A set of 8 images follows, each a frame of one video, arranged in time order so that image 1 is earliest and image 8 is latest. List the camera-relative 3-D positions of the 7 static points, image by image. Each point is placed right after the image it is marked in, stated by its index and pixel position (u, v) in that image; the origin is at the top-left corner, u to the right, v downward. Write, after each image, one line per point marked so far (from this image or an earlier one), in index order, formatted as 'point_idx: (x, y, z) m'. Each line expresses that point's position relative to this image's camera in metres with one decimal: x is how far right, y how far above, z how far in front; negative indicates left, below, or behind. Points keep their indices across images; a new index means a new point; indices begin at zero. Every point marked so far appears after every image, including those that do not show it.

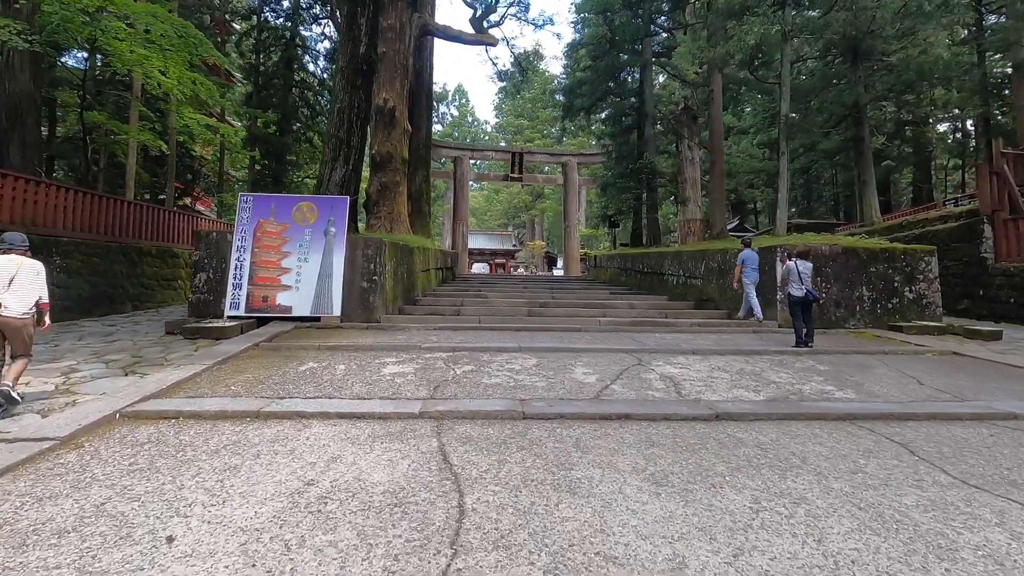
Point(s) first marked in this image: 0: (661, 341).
0: (+1.5, -0.6, +5.6) m
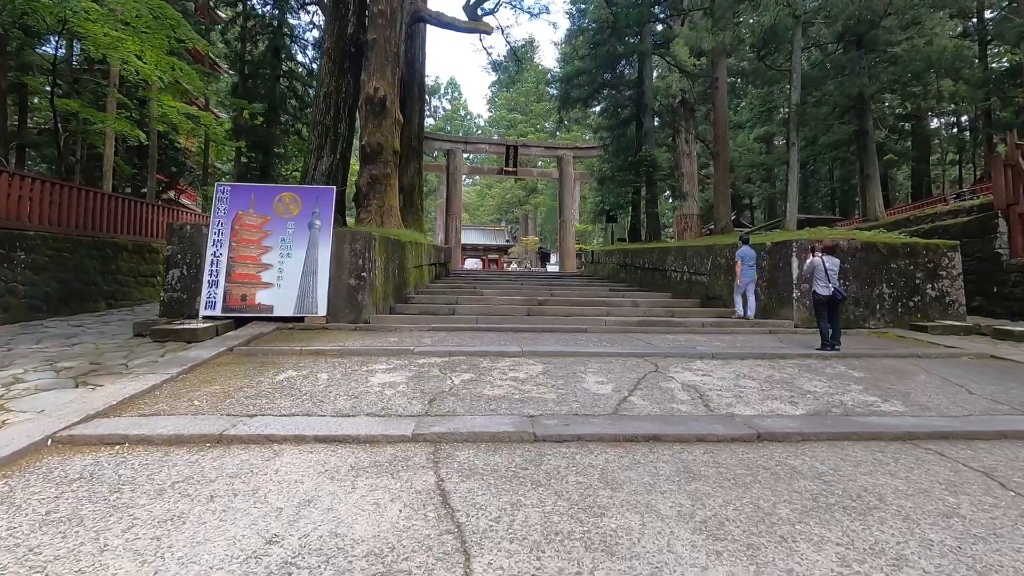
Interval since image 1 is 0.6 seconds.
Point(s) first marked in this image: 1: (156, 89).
0: (+1.5, -0.5, +5.1) m
1: (-7.3, +4.1, +11.2) m
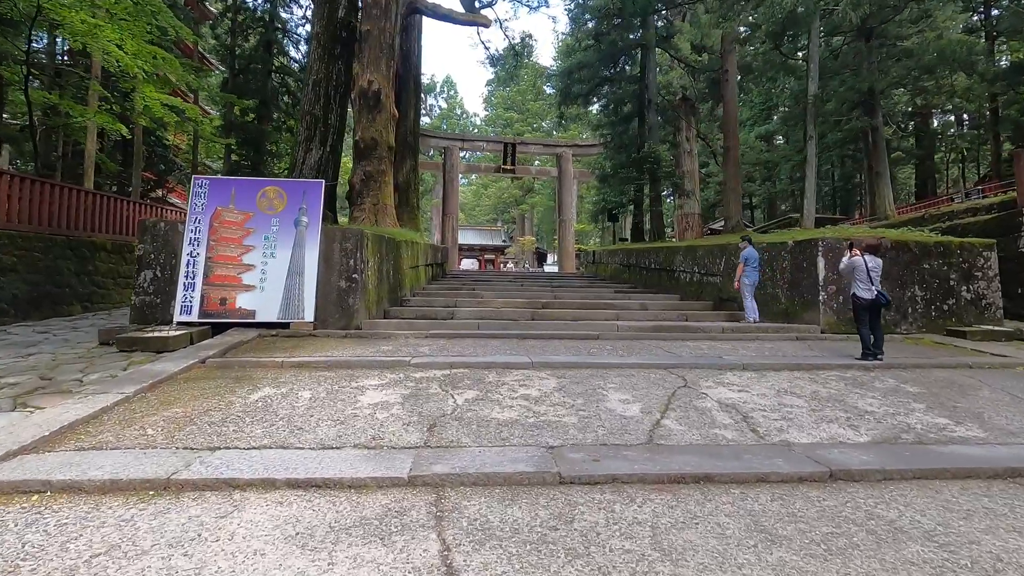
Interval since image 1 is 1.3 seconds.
0: (+1.6, -0.6, +4.7) m
1: (-7.3, +4.0, +10.6) m
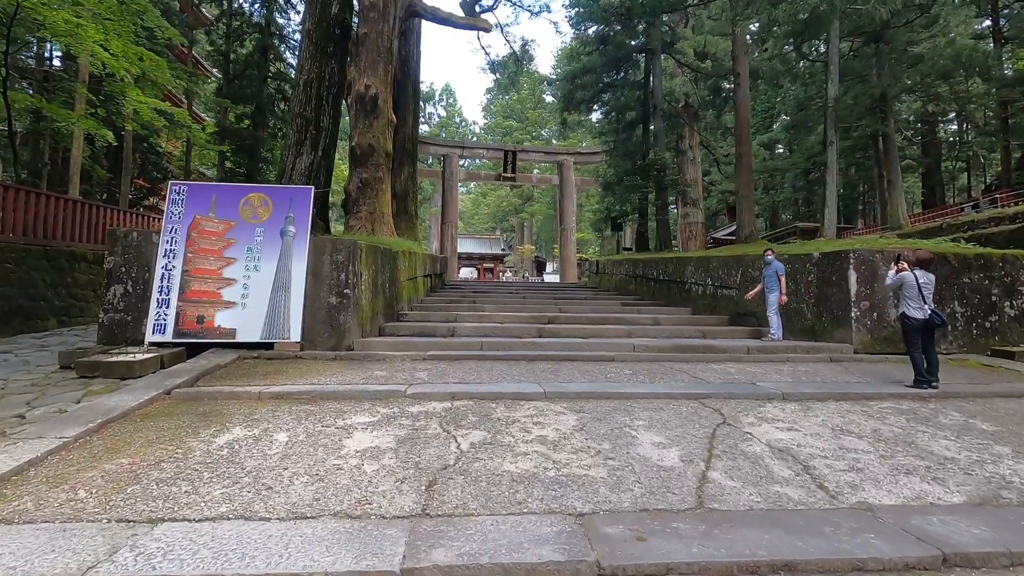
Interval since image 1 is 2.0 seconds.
0: (+1.7, -0.7, +4.2) m
1: (-7.3, +3.8, +10.2) m
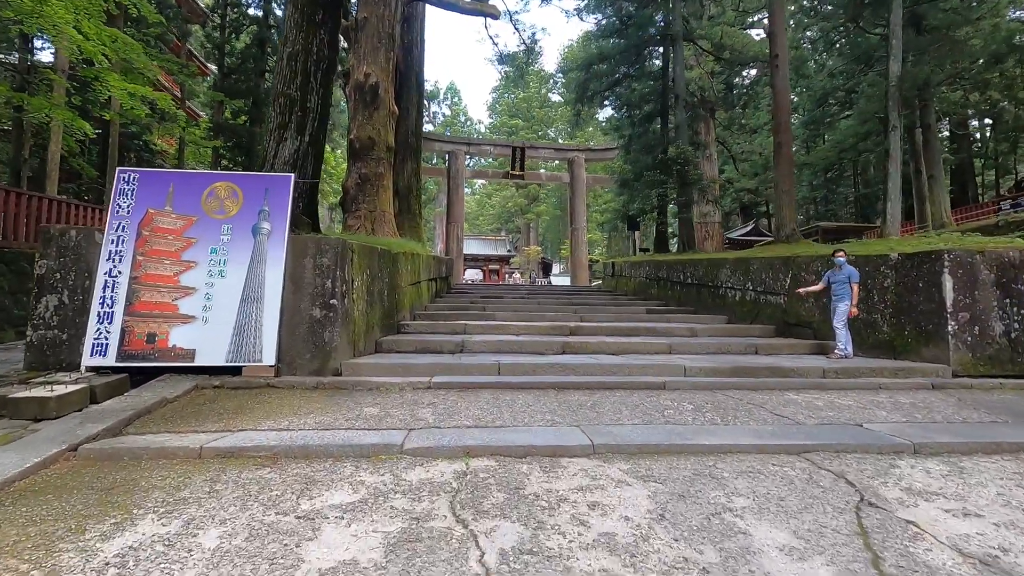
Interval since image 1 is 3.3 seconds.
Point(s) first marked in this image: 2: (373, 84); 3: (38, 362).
0: (+1.8, -0.8, +3.2) m
1: (-7.1, +3.7, +9.3) m
2: (-1.8, +2.6, +7.3) m
3: (-3.4, -0.5, +3.9) m
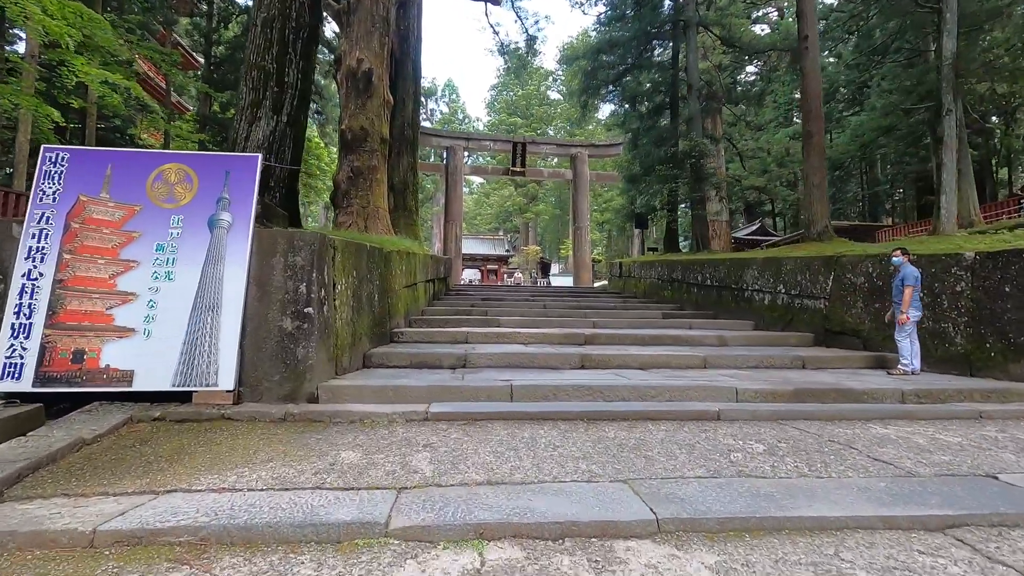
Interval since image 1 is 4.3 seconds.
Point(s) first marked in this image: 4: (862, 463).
0: (+1.9, -0.8, +2.5) m
1: (-7.0, +3.7, +8.5) m
2: (-1.7, +2.6, +6.5) m
3: (-3.3, -0.6, +3.1) m
4: (+1.6, -0.8, +2.5) m
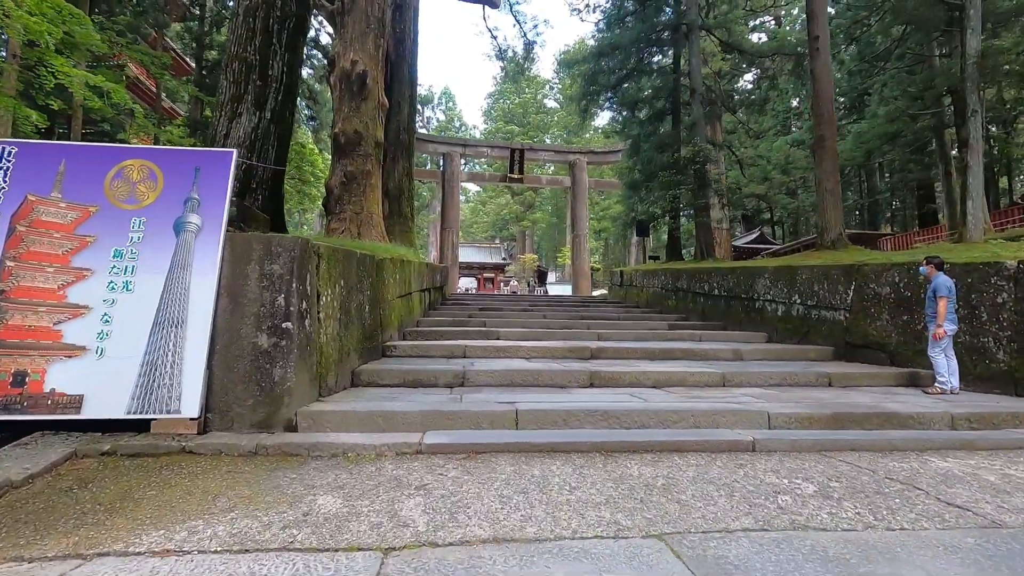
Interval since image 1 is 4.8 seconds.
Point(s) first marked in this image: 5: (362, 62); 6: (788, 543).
0: (+2.0, -0.9, +2.1) m
1: (-7.0, +3.5, +8.2) m
2: (-1.7, +2.5, +6.2) m
3: (-3.3, -0.6, +2.7) m
4: (+1.6, -0.8, +2.1) m
5: (-1.7, +2.6, +6.2) m
6: (+0.9, -0.8, +1.8) m
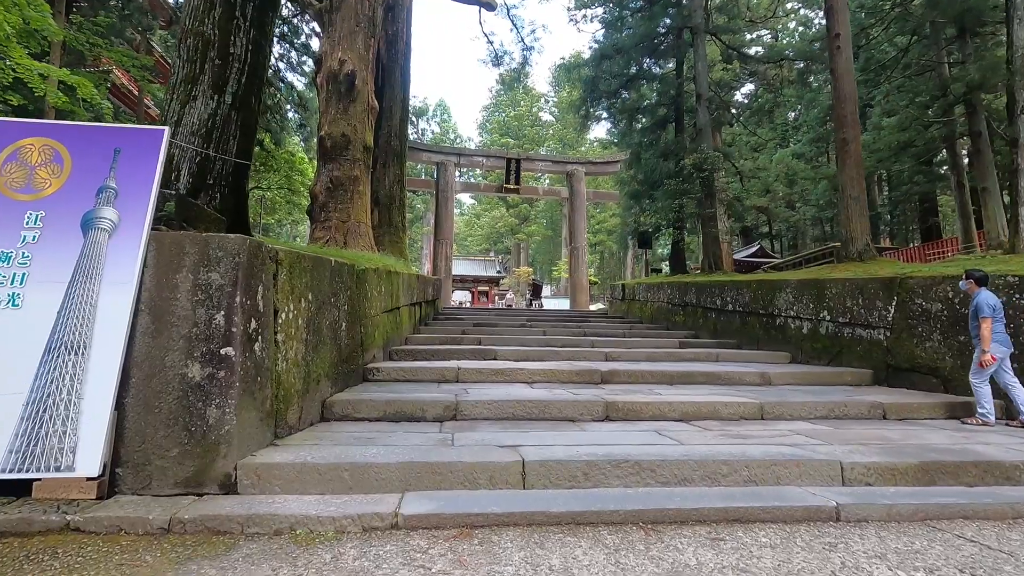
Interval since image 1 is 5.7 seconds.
0: (+2.0, -0.9, +1.5) m
1: (-7.0, +3.4, +7.5) m
2: (-1.7, +2.3, +5.6) m
3: (-3.2, -0.7, +2.0) m
4: (+1.7, -0.9, +1.4) m
5: (-1.7, +2.5, +5.6) m
6: (+0.9, -0.9, +1.1) m
